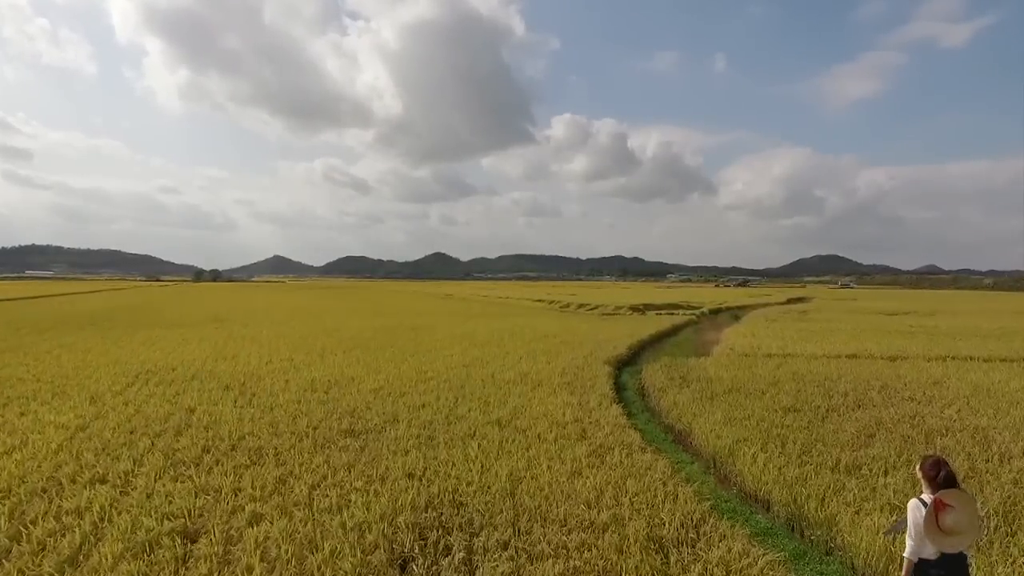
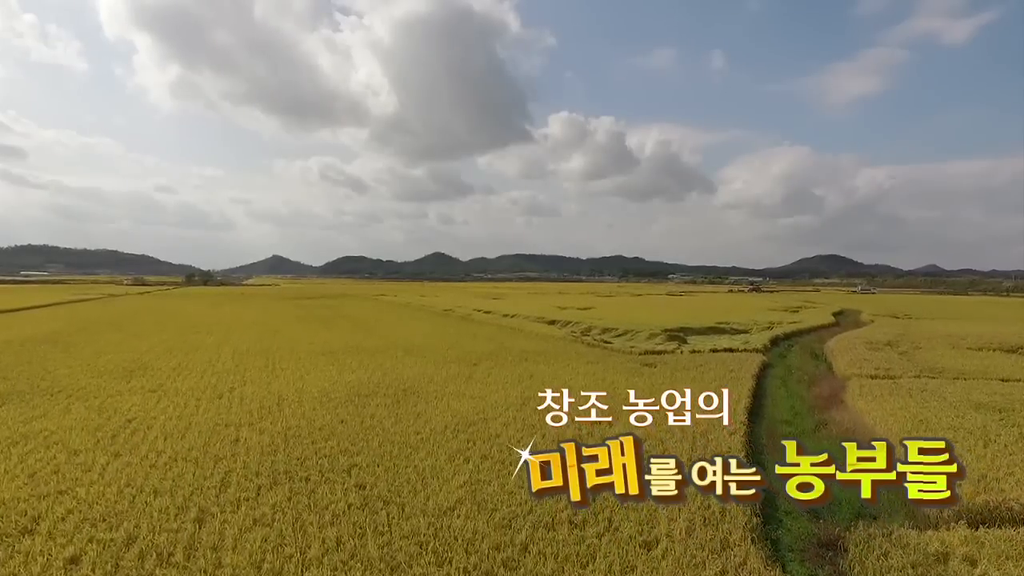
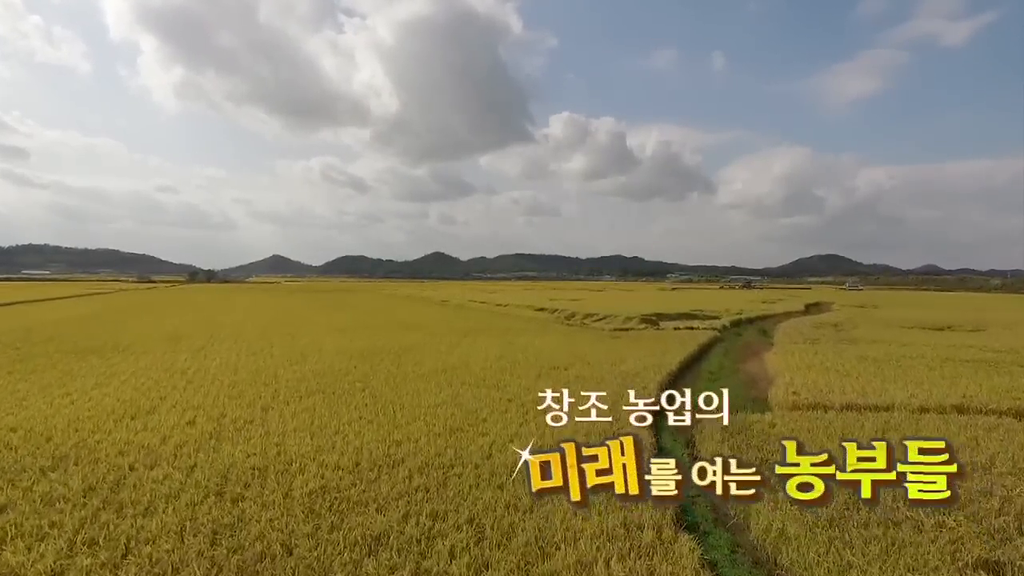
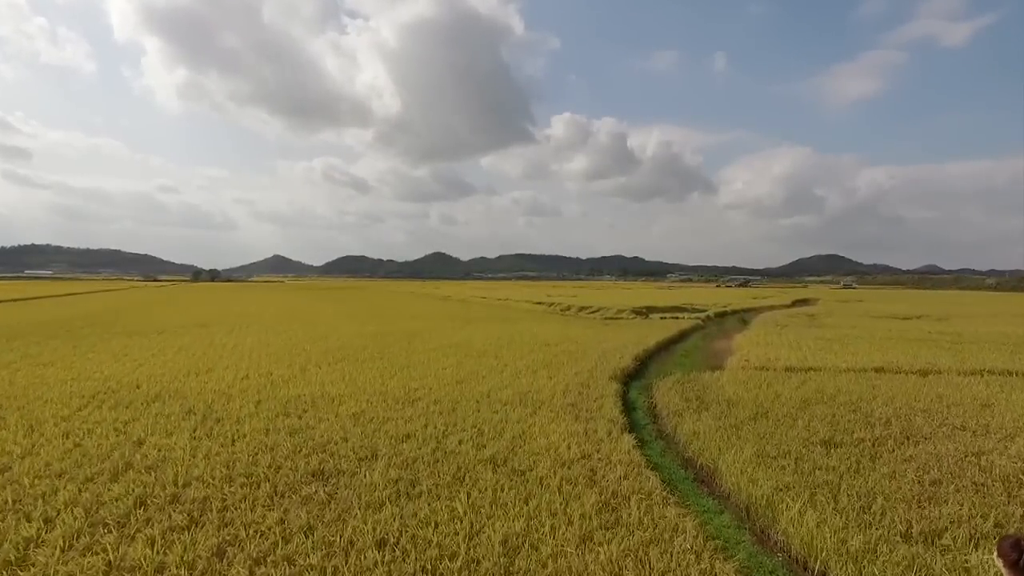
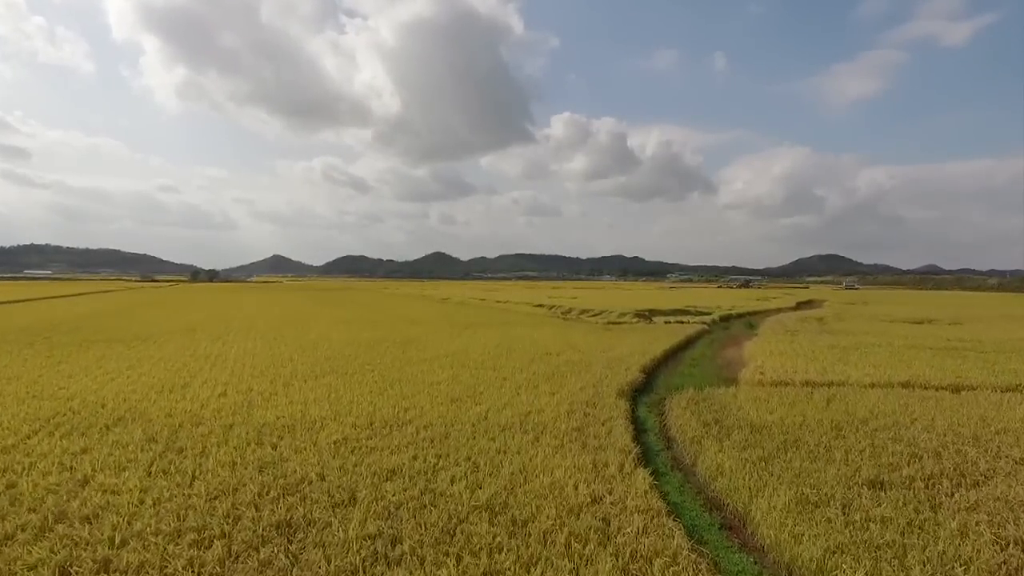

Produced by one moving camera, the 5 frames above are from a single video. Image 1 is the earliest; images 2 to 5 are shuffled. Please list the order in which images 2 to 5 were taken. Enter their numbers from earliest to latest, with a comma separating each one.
4, 5, 3, 2
